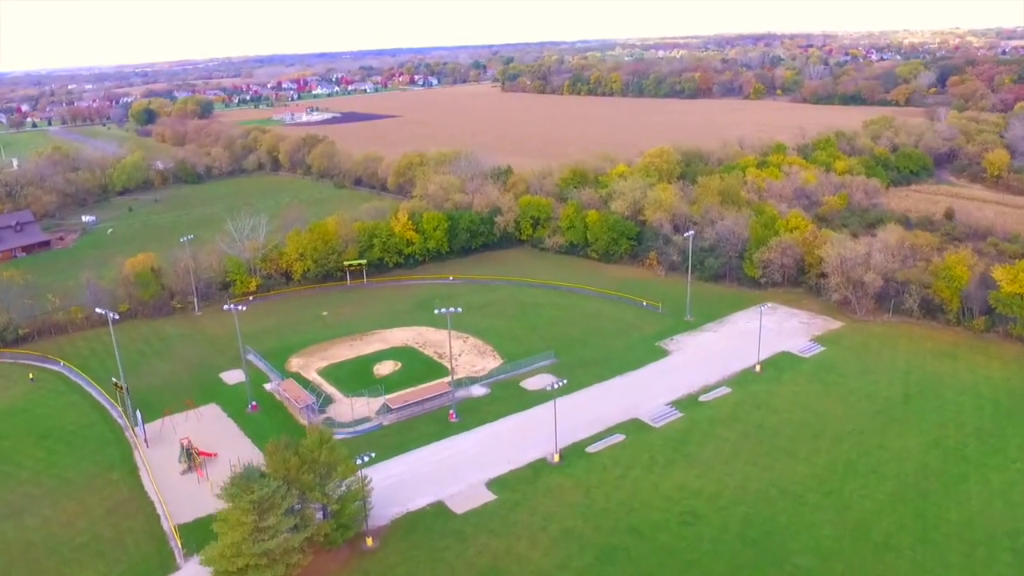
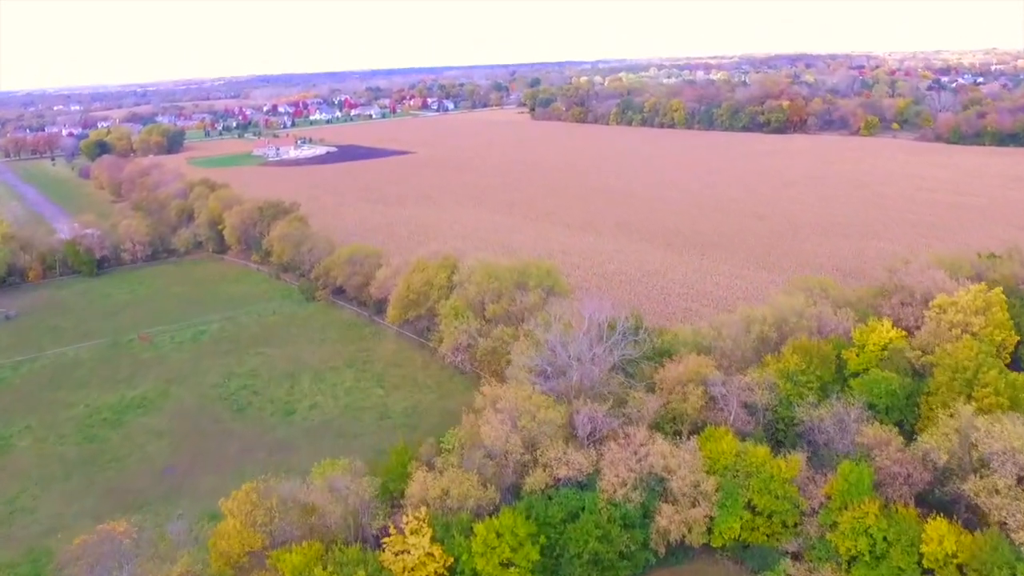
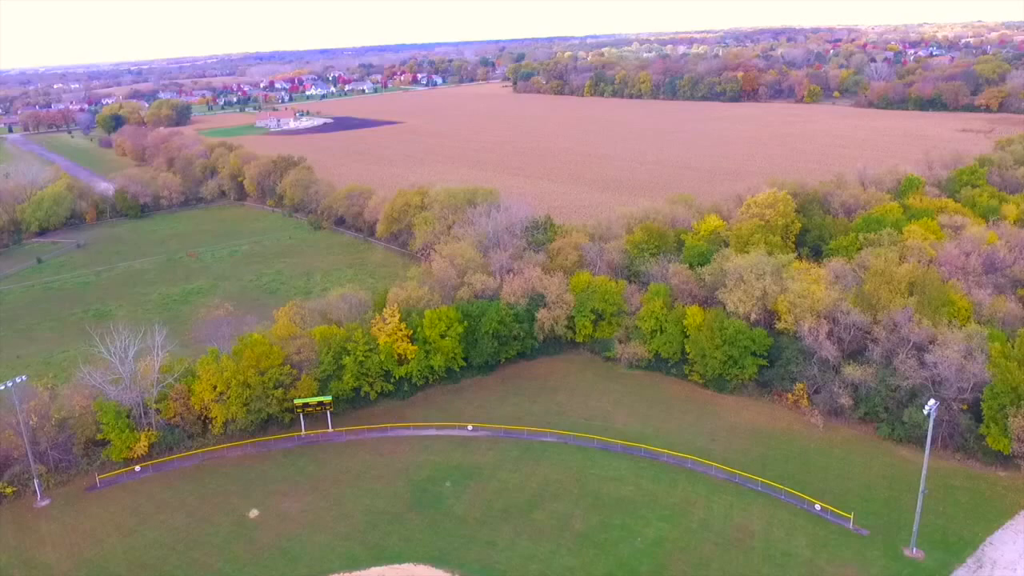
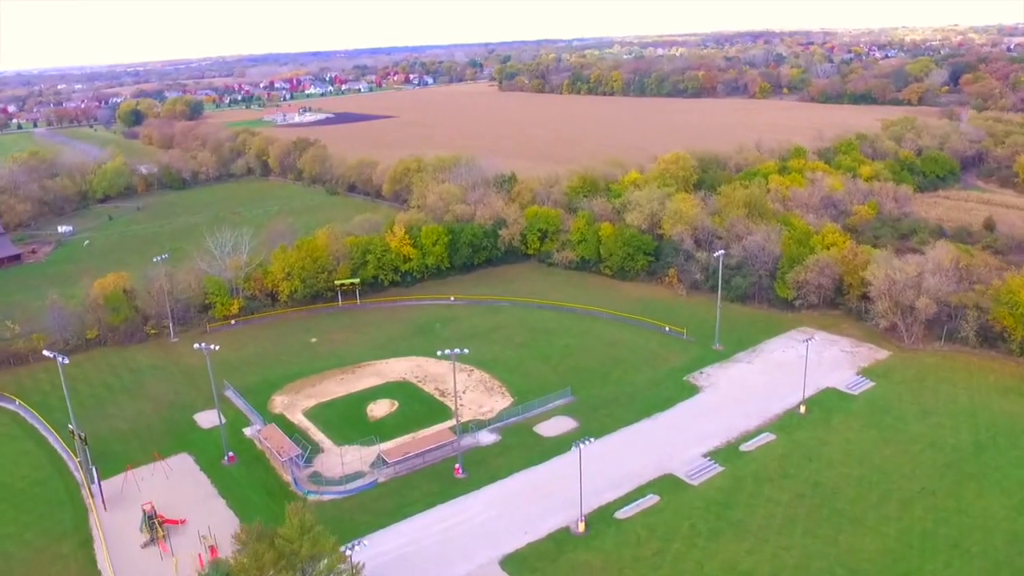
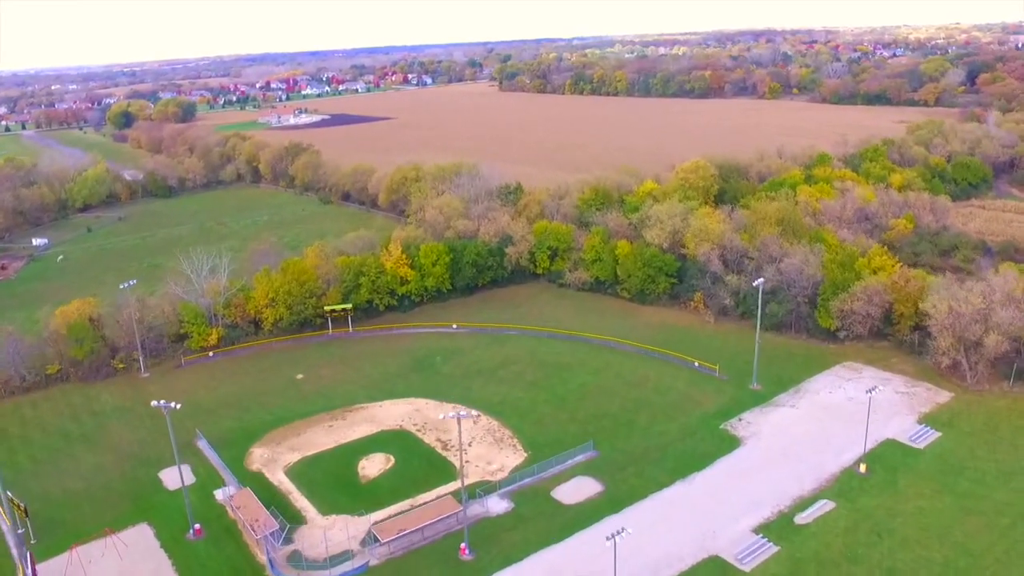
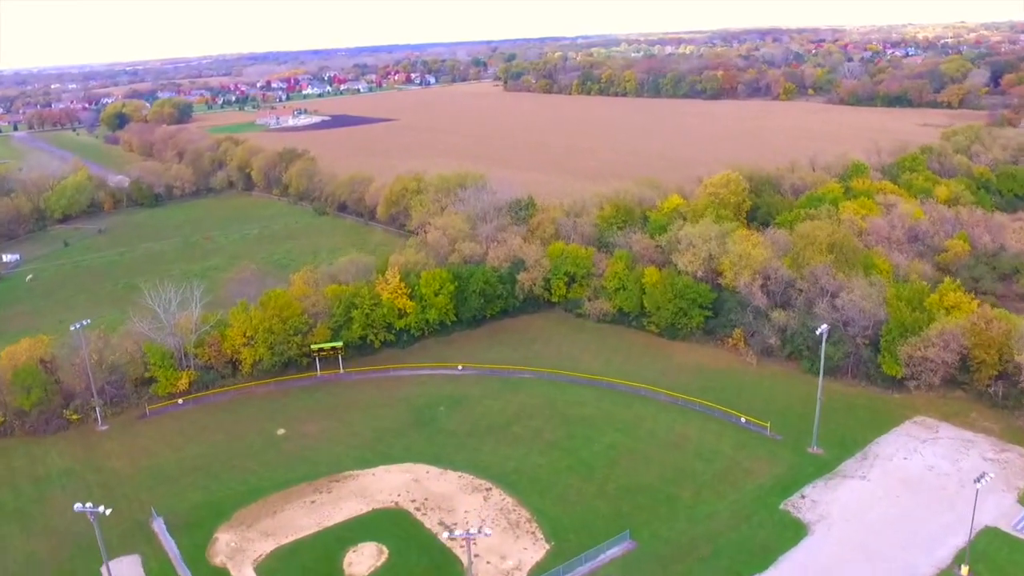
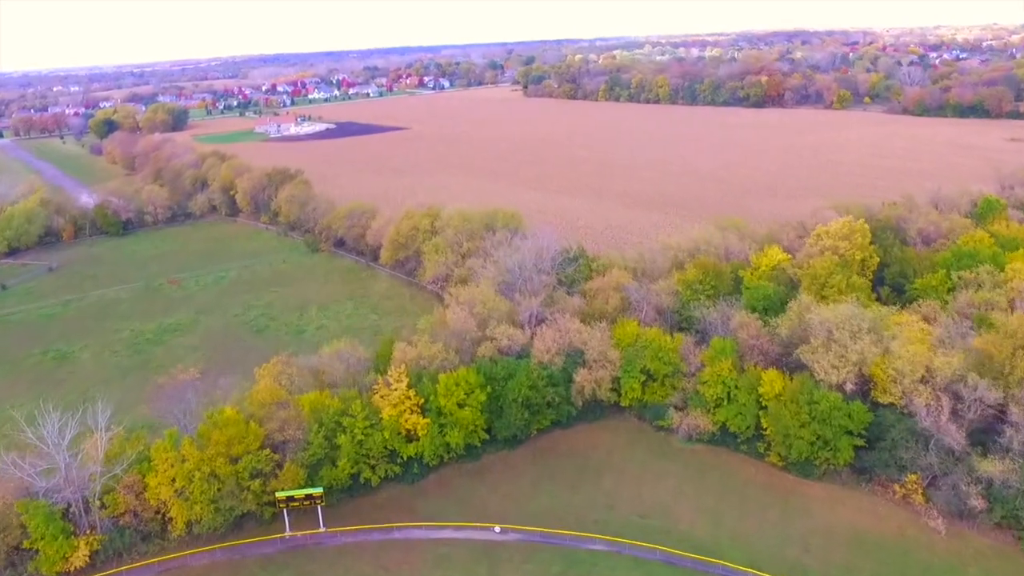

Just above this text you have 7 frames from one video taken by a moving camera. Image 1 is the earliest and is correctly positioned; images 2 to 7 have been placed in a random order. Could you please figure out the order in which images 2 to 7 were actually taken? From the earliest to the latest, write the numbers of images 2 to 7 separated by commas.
4, 5, 6, 3, 7, 2
